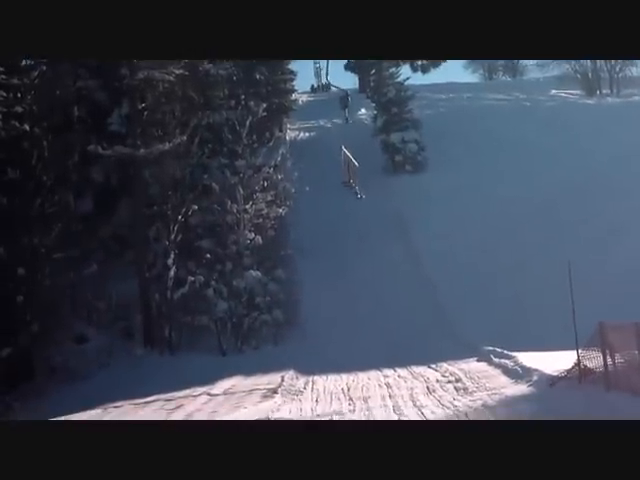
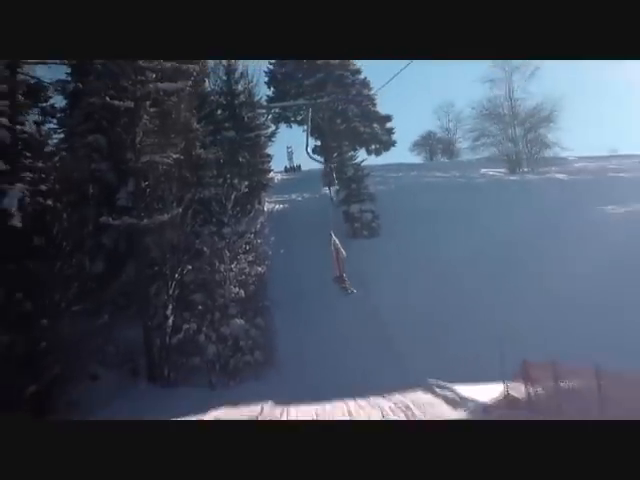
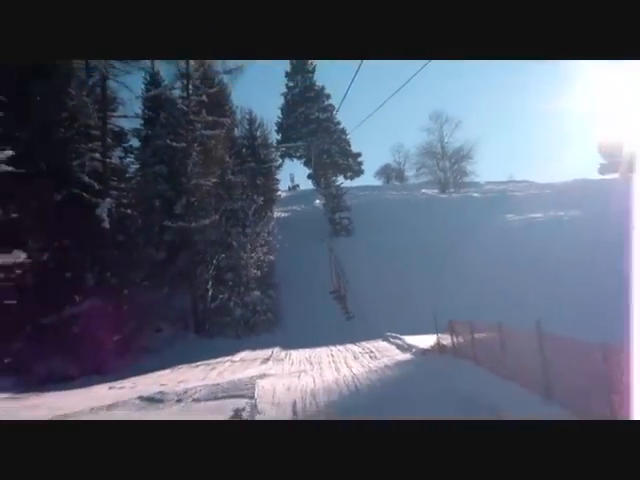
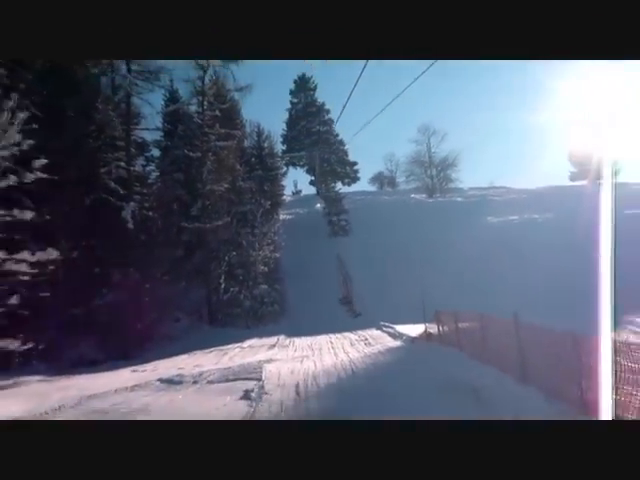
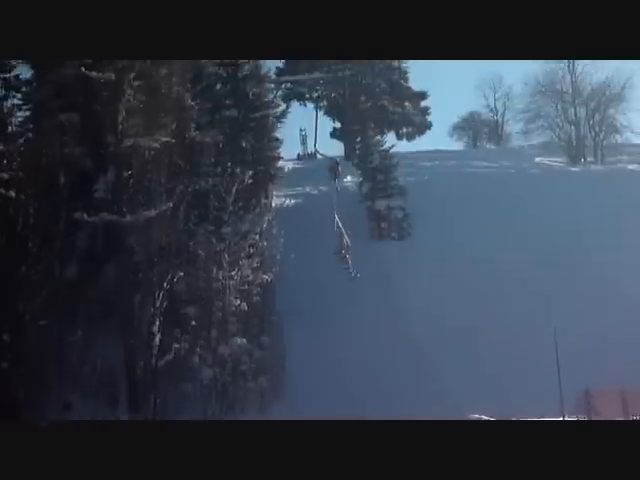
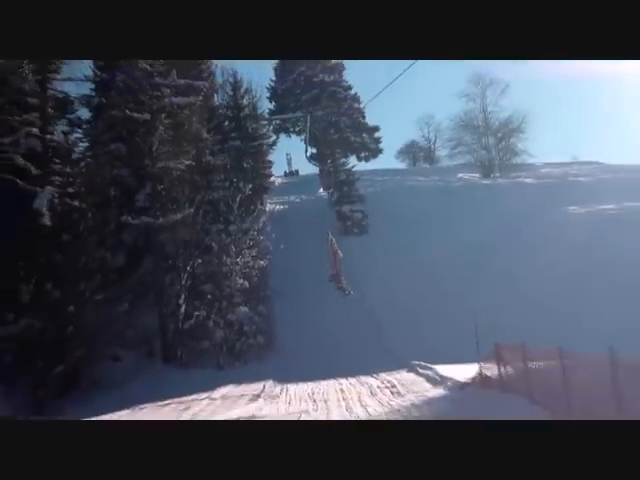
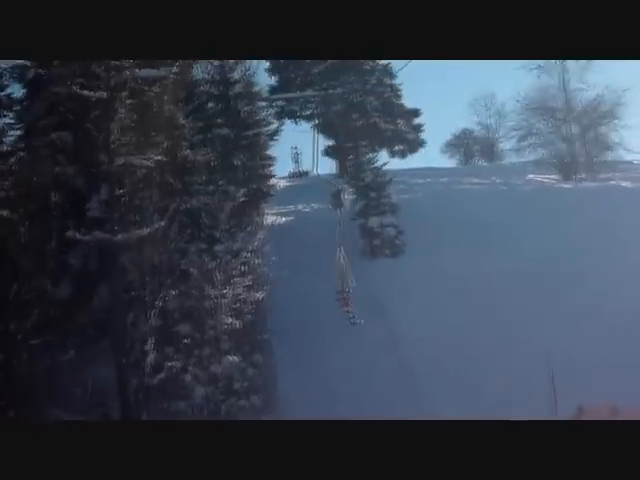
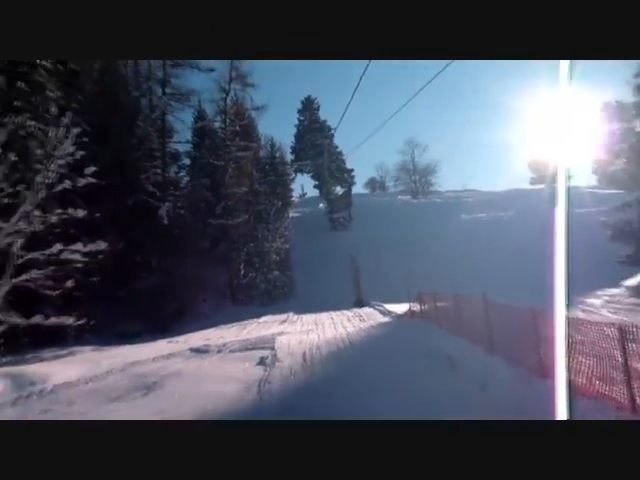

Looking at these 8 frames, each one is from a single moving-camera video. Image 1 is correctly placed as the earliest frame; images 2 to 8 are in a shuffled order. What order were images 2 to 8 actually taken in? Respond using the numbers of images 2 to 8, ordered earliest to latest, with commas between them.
5, 7, 2, 6, 3, 4, 8
